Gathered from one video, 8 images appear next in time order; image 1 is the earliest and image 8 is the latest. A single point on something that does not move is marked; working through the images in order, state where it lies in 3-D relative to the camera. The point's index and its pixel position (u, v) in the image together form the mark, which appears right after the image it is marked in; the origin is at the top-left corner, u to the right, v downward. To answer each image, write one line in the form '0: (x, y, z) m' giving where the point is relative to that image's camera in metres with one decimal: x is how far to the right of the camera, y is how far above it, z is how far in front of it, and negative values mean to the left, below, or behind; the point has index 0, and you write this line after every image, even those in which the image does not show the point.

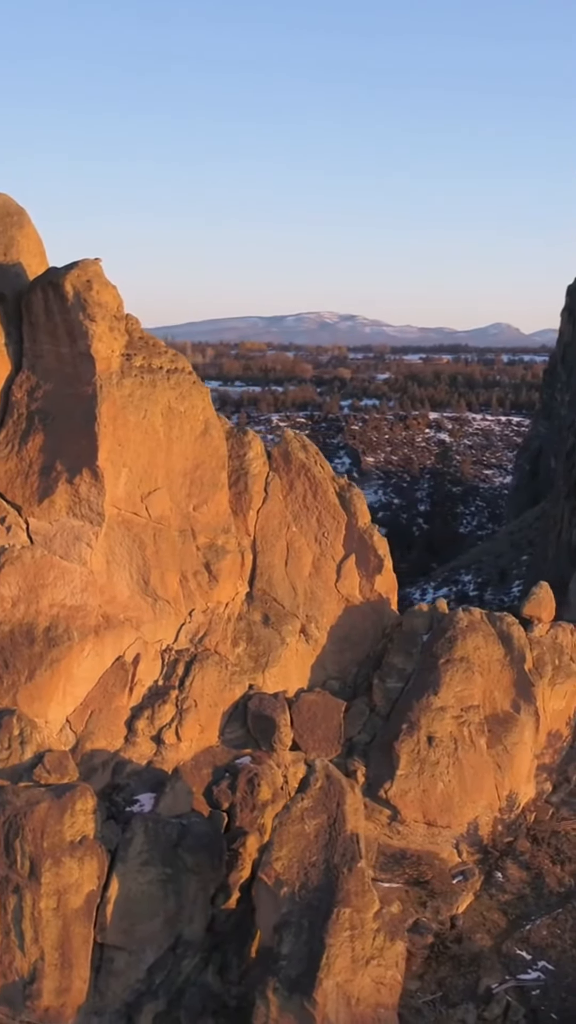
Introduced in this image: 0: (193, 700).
0: (-0.8, -1.6, +8.9) m
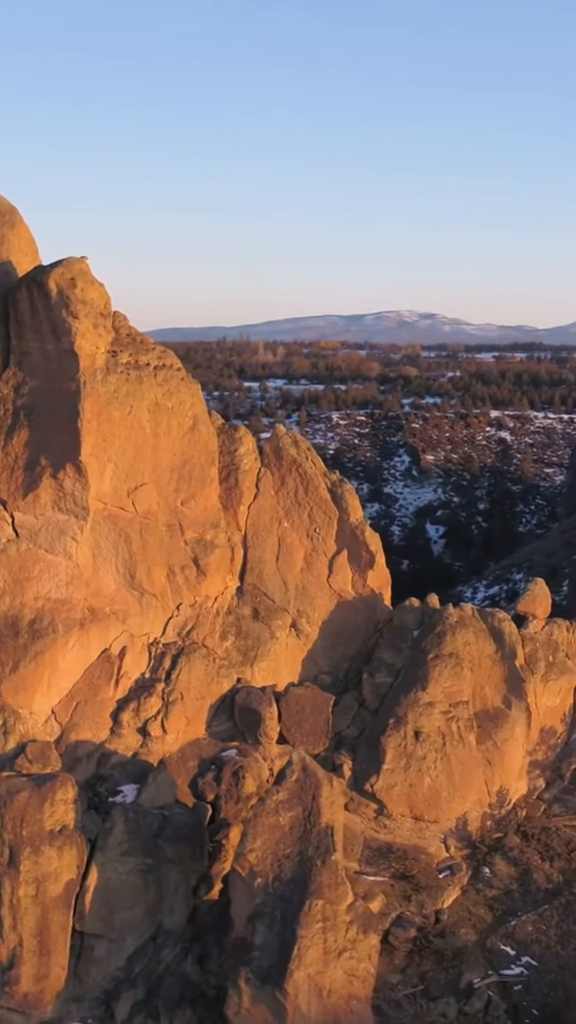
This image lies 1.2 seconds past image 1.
0: (-0.9, -1.5, +9.0) m
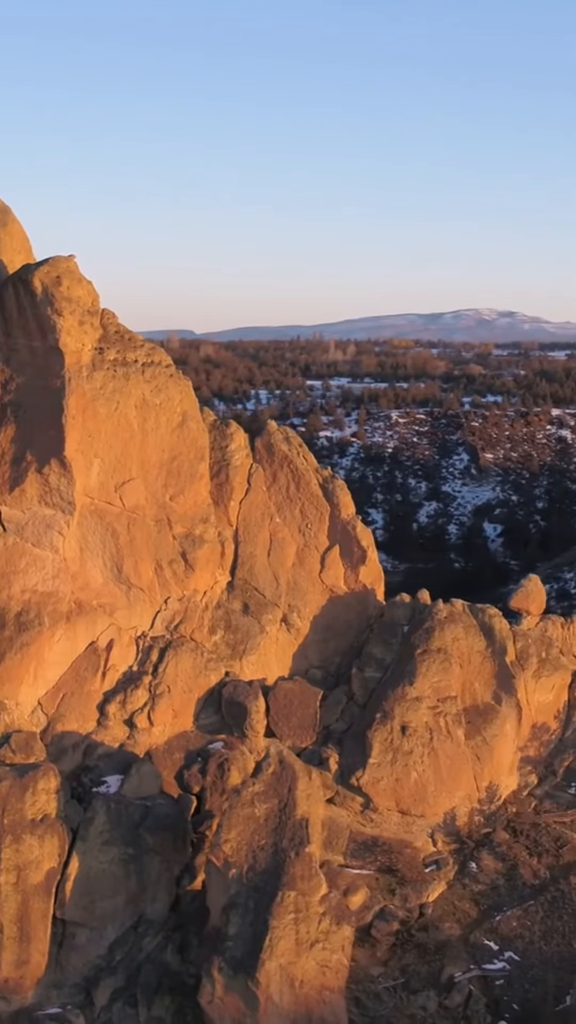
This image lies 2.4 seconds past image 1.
0: (-1.0, -1.5, +9.1) m
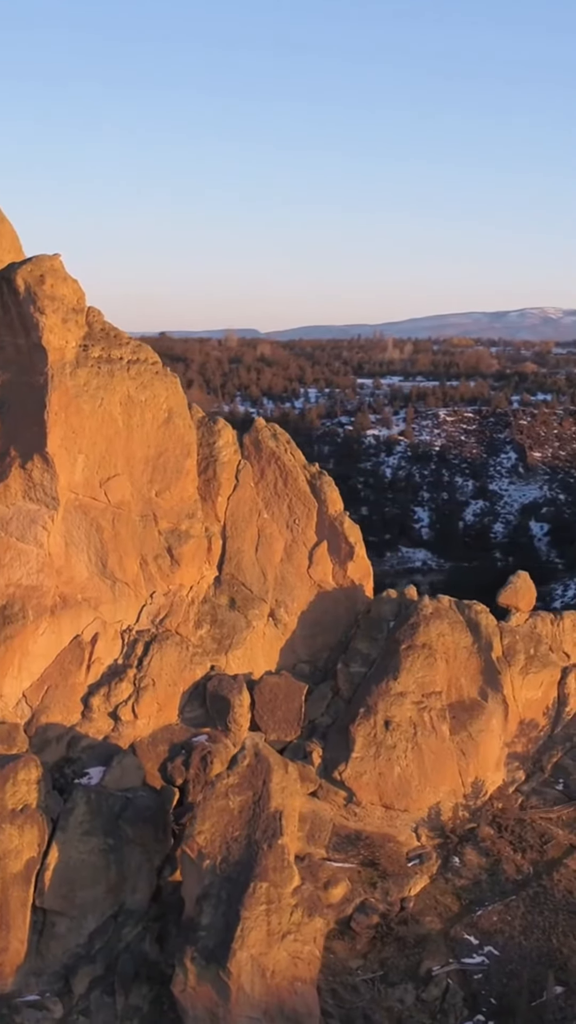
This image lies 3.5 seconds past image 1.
0: (-1.2, -1.5, +9.2) m
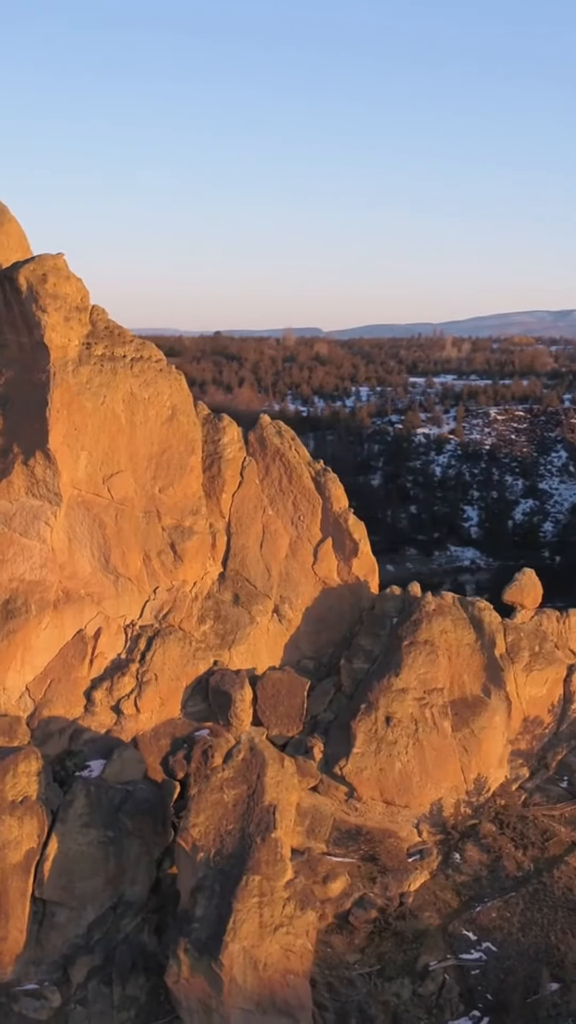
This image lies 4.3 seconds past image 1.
0: (-1.2, -1.4, +9.3) m
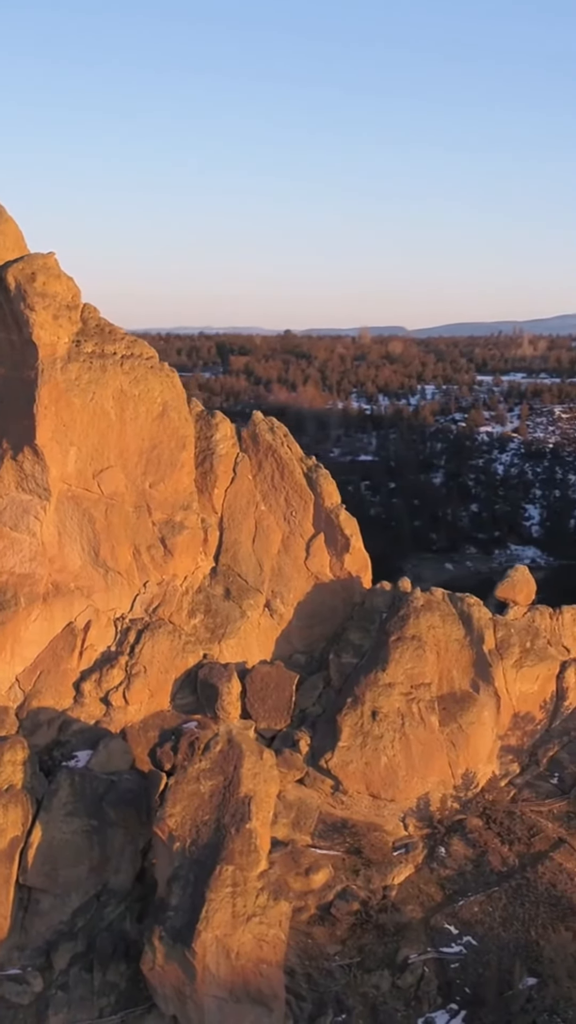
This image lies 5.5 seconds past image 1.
0: (-1.3, -1.4, +9.5) m
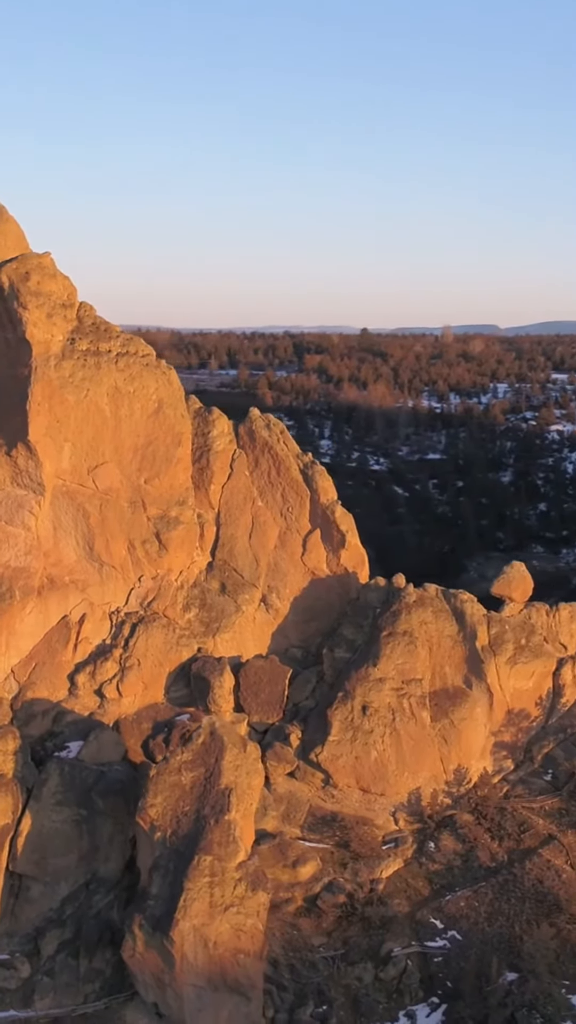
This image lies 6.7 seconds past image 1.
0: (-1.4, -1.3, +9.6) m
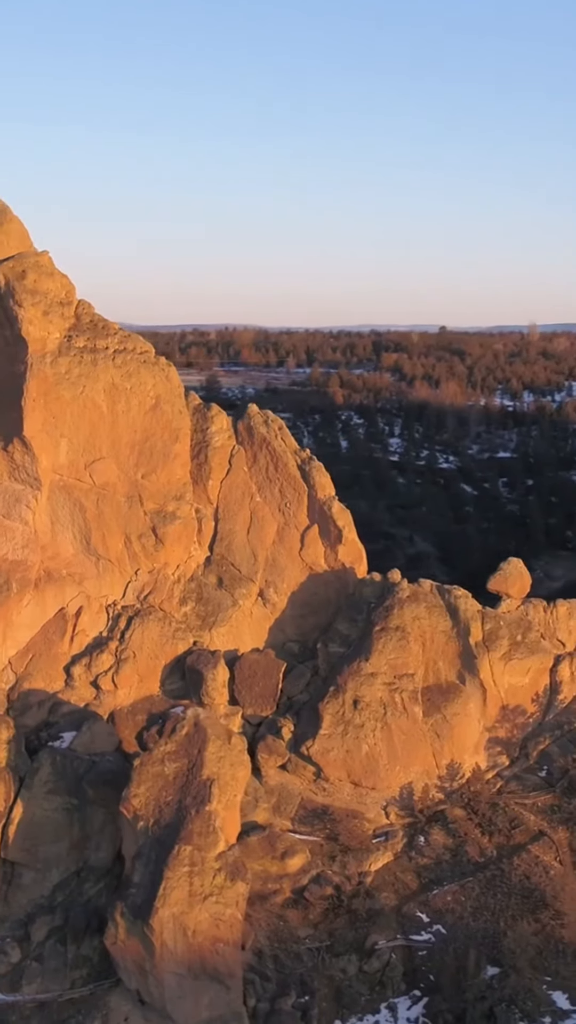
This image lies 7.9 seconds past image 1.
0: (-1.5, -1.3, +9.8) m
